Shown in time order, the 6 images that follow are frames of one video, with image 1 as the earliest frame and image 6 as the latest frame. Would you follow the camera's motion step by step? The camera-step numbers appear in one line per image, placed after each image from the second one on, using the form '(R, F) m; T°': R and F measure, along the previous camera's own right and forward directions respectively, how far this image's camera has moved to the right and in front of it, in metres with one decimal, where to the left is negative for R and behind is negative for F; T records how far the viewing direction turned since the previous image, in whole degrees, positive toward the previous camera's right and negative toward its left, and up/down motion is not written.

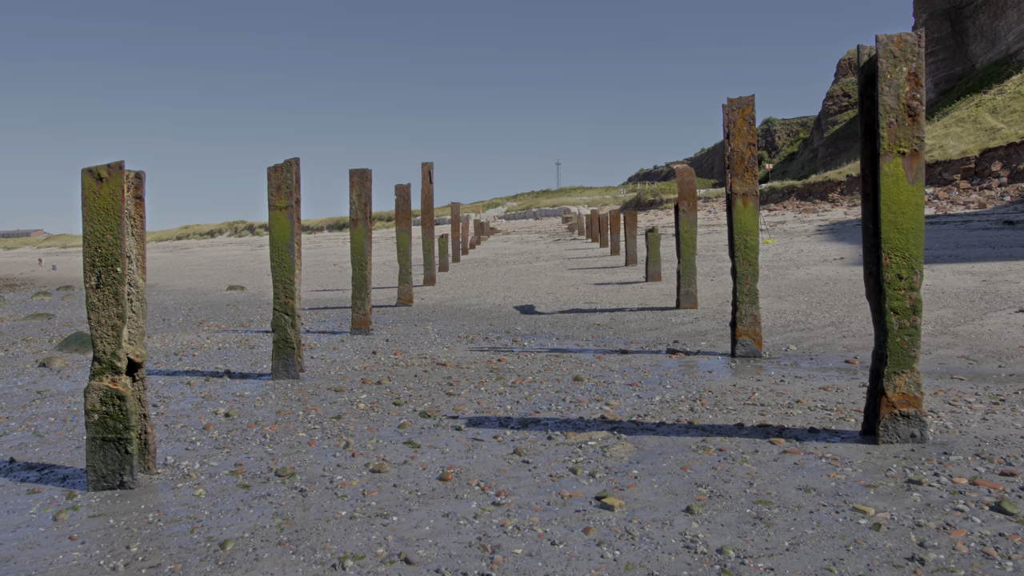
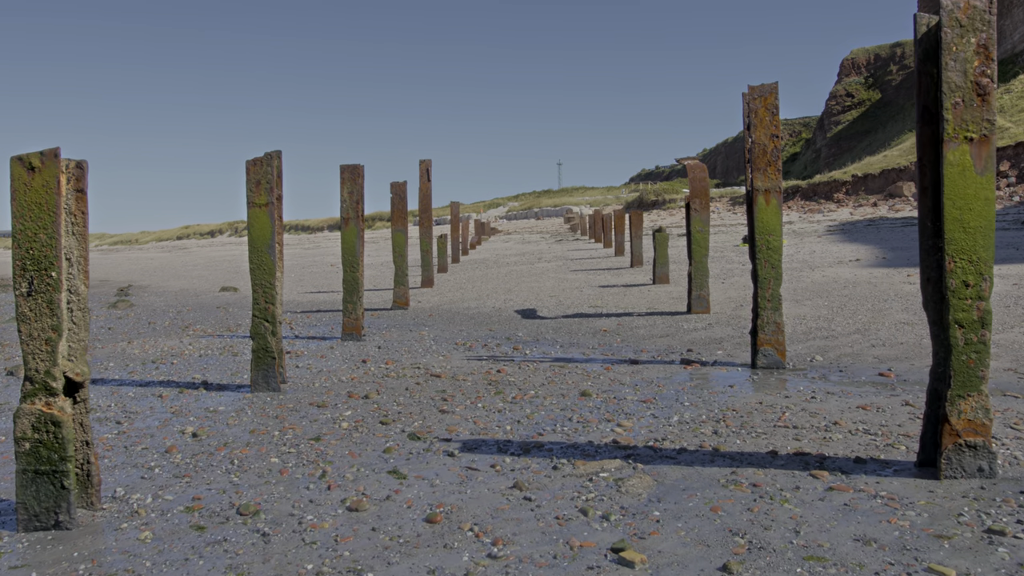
(0.0, +0.6) m; 0°
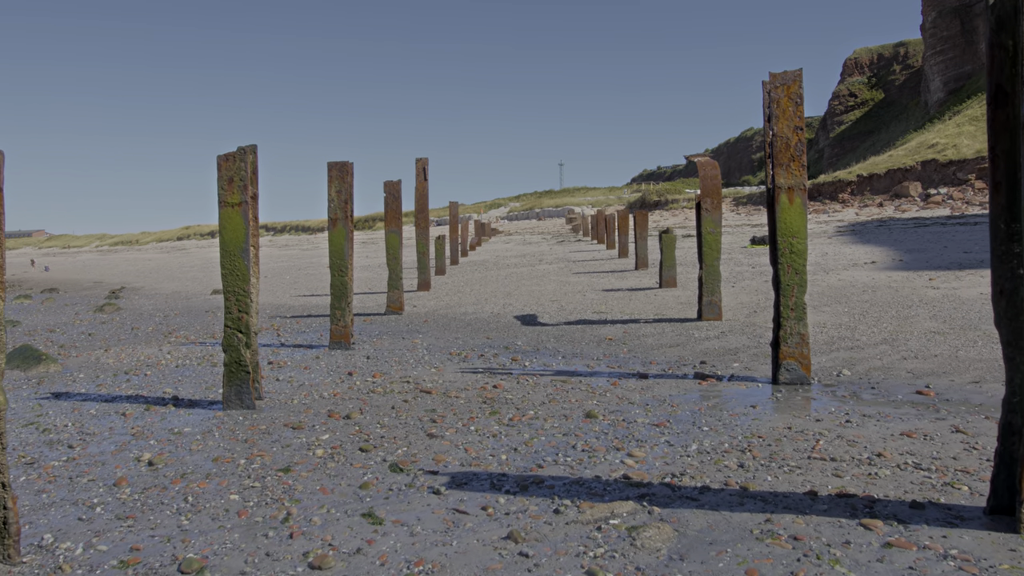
(0.0, +0.6) m; 0°
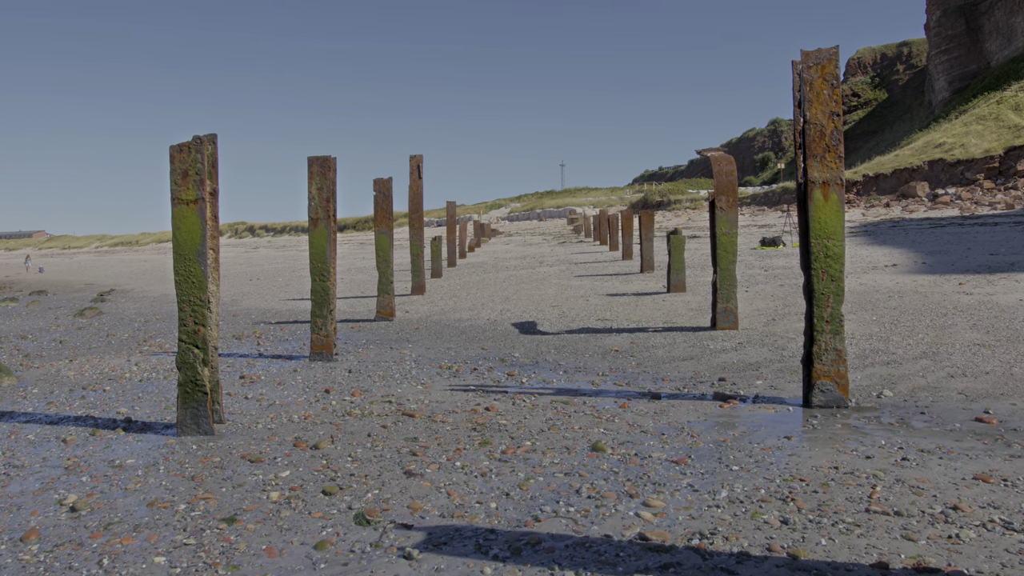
(0.0, +0.8) m; 0°
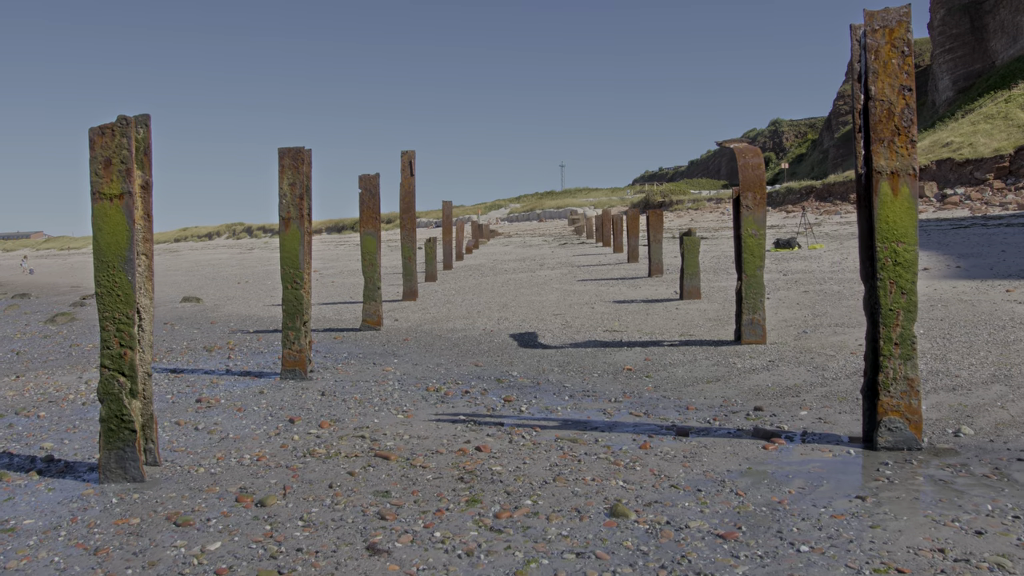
(0.0, +1.0) m; 0°
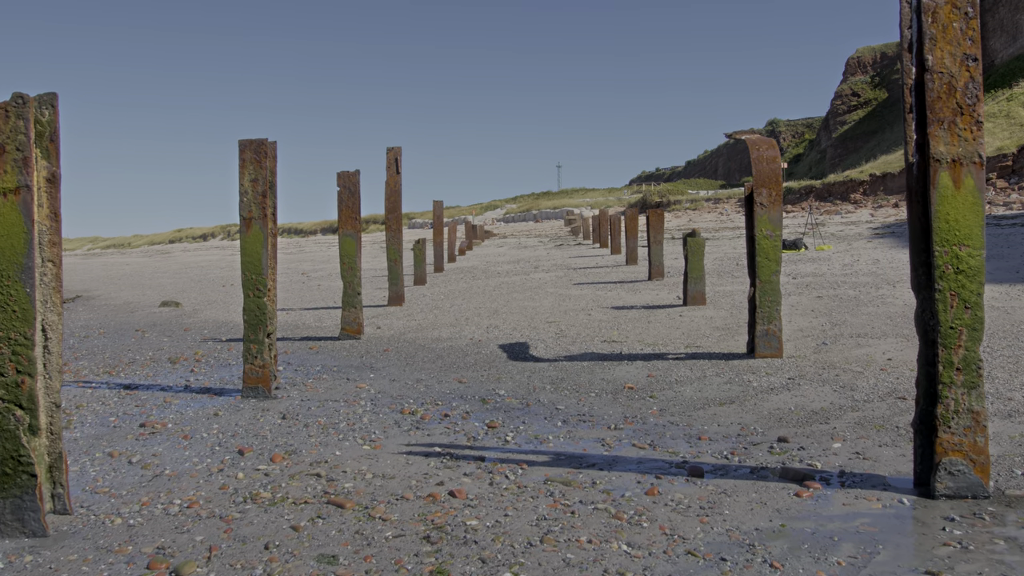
(+0.1, +0.8) m; 0°
